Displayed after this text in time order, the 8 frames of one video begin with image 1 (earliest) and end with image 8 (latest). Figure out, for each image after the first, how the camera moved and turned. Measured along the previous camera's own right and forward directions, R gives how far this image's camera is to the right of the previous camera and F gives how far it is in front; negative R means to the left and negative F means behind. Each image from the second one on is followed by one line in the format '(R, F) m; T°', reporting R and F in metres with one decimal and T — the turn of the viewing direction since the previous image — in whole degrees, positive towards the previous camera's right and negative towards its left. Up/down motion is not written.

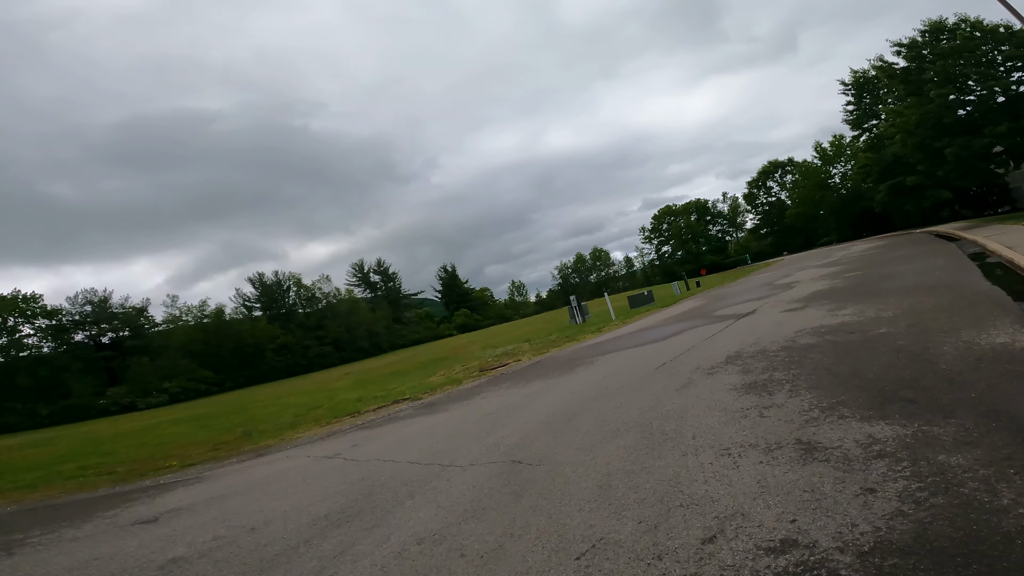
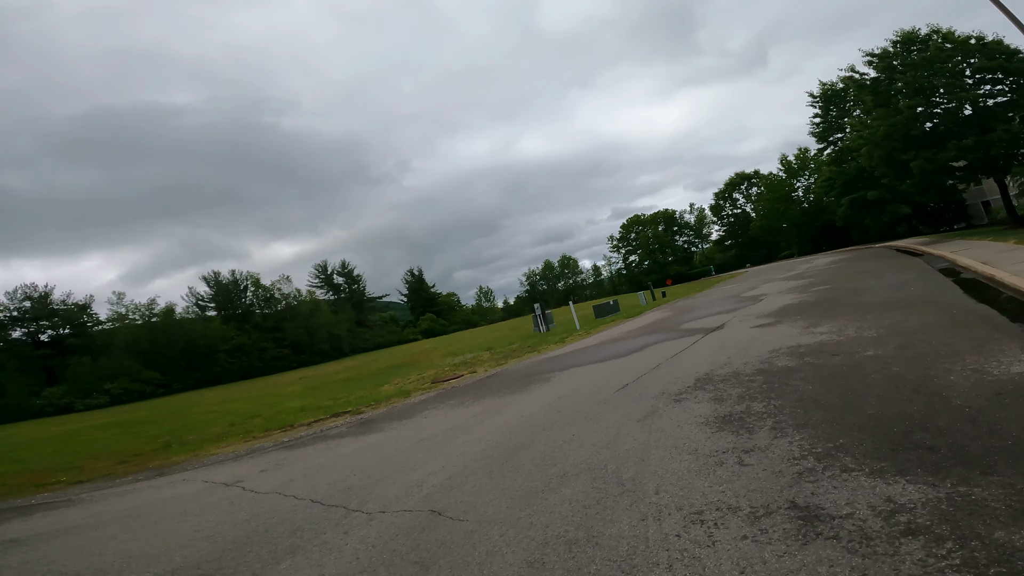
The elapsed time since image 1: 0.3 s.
(+0.4, +1.4) m; +3°
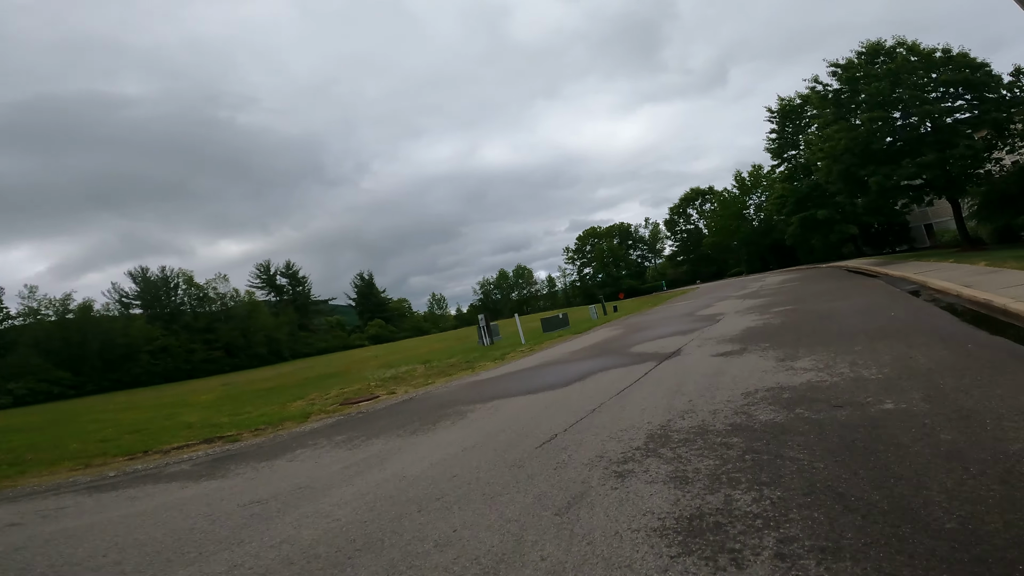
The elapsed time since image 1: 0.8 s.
(+0.8, +2.8) m; +4°
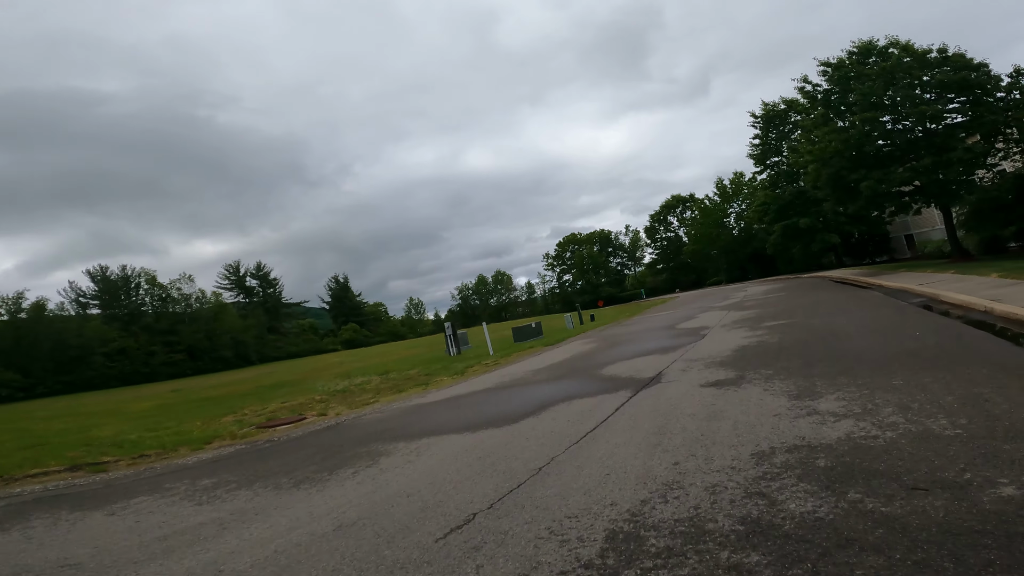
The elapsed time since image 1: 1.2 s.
(+0.7, +2.5) m; +2°
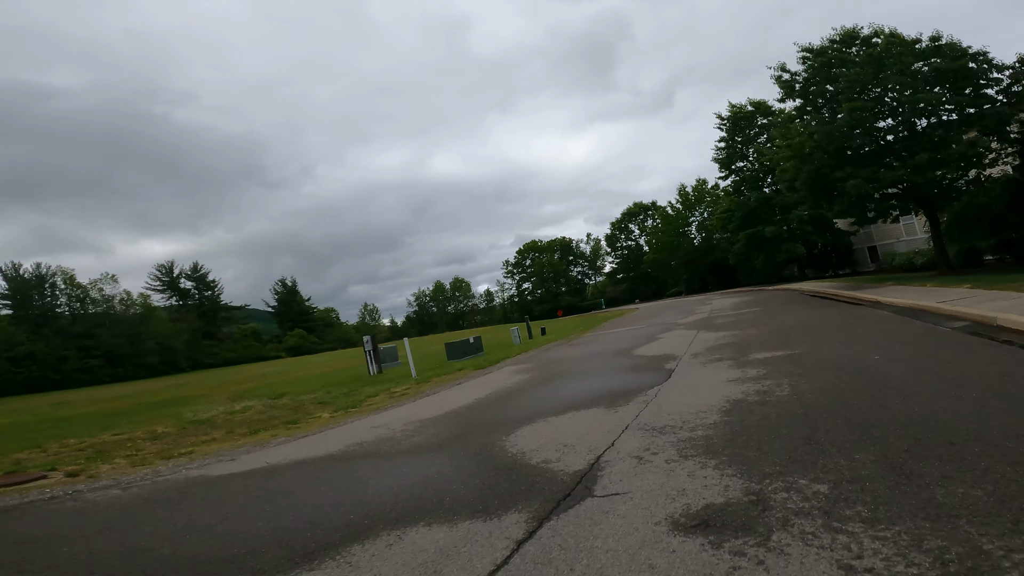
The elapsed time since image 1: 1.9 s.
(+1.4, +4.9) m; +3°
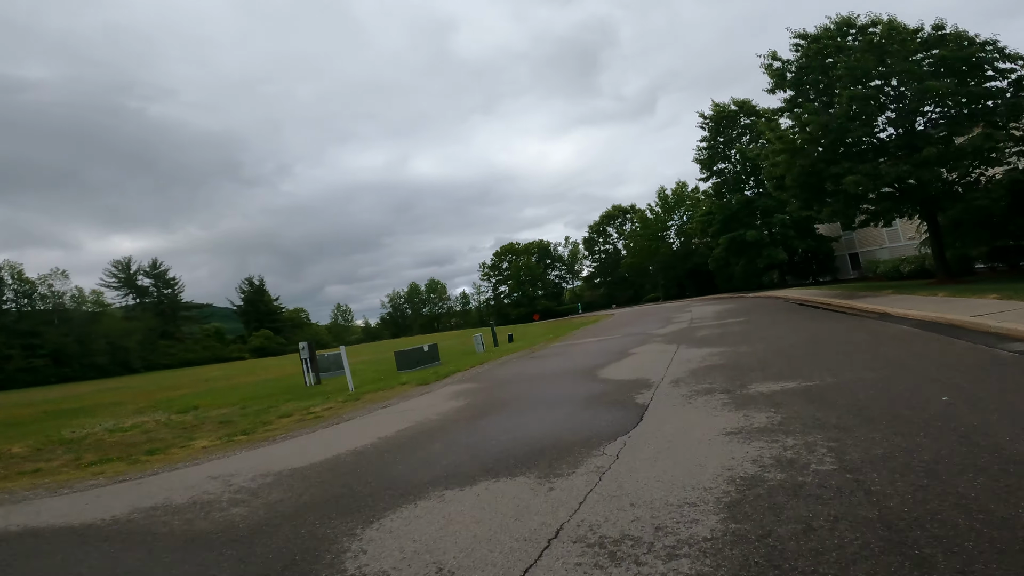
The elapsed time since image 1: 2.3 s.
(+0.8, +3.0) m; +2°
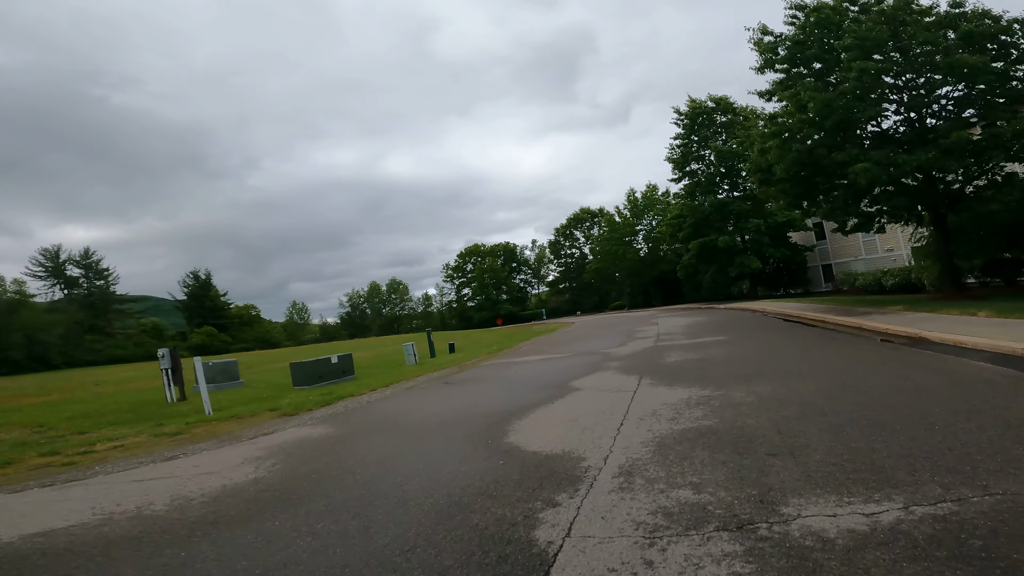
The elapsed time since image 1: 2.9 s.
(+1.3, +4.7) m; +3°
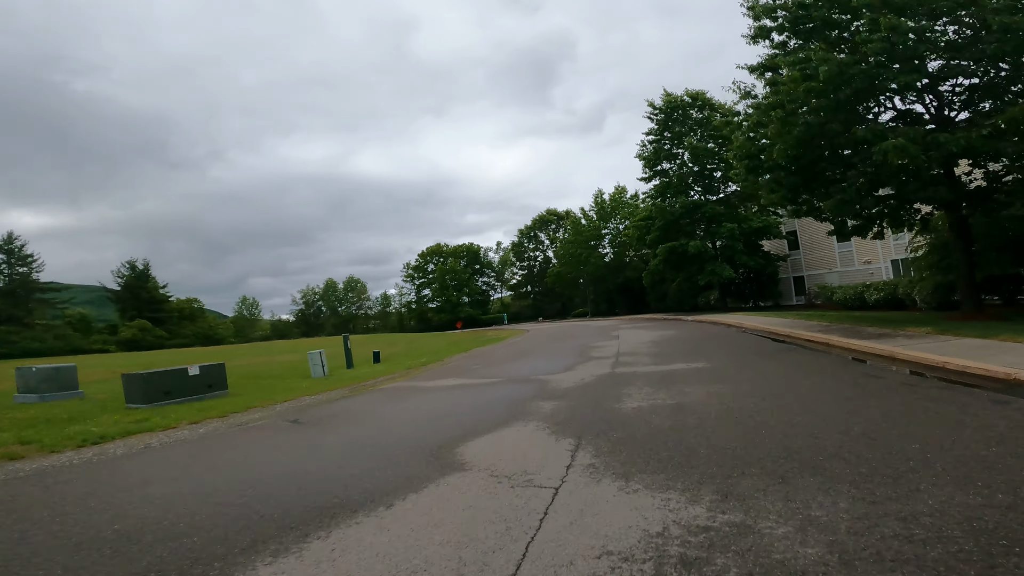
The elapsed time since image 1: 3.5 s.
(+1.2, +4.5) m; +3°
